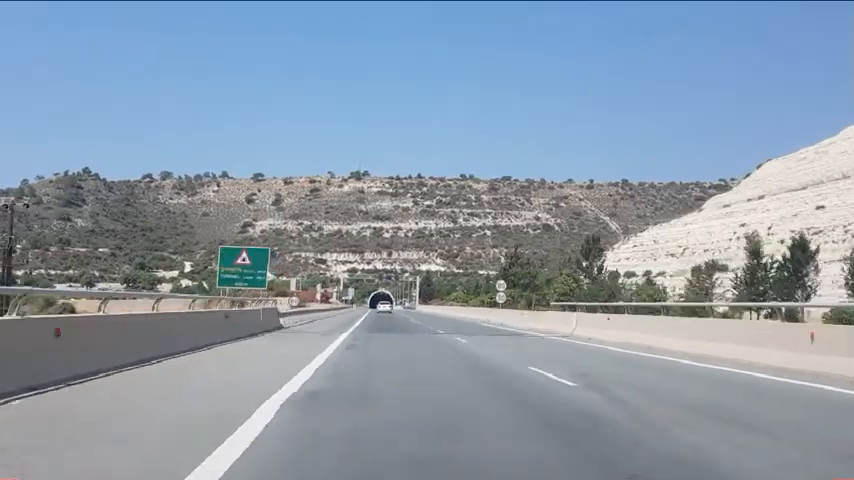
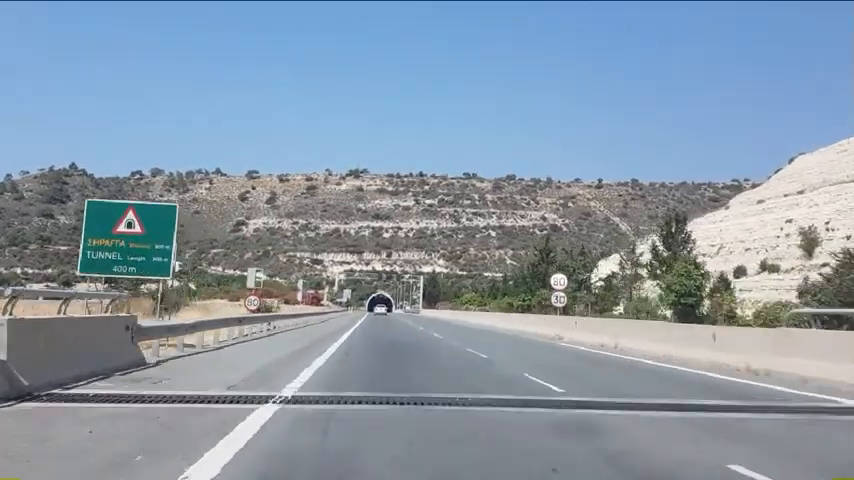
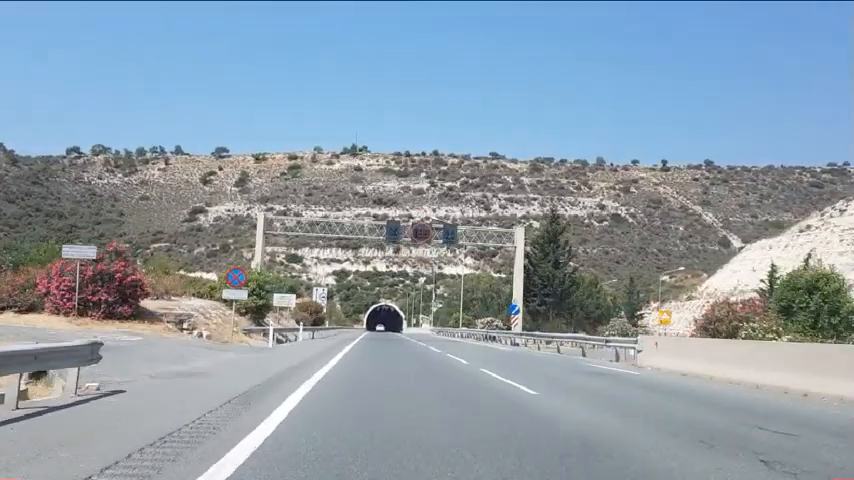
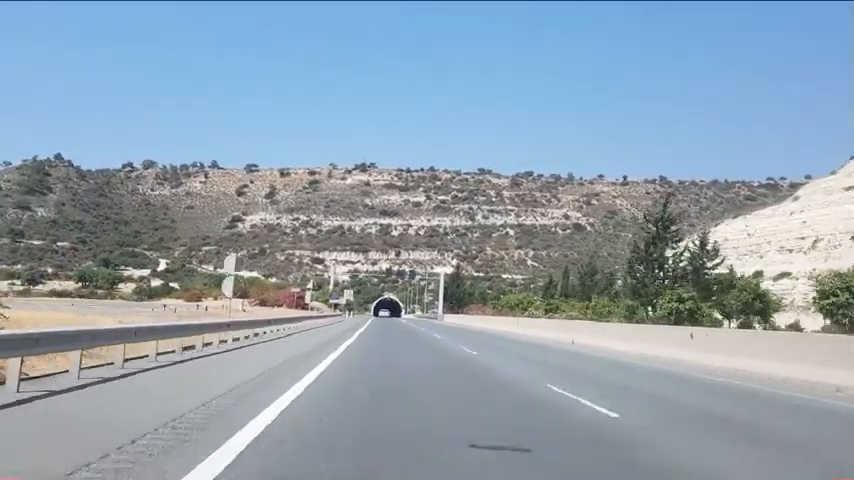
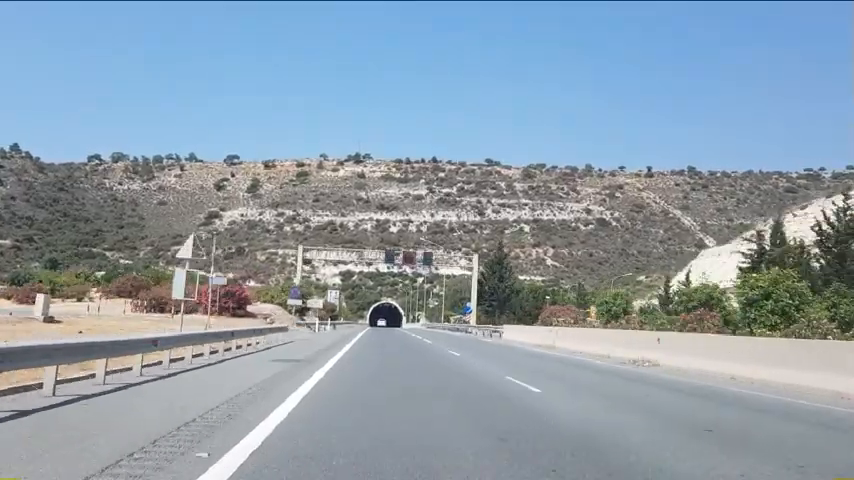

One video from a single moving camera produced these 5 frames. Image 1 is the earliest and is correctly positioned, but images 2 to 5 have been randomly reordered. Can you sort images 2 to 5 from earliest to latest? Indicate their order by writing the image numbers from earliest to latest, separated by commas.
2, 4, 5, 3
